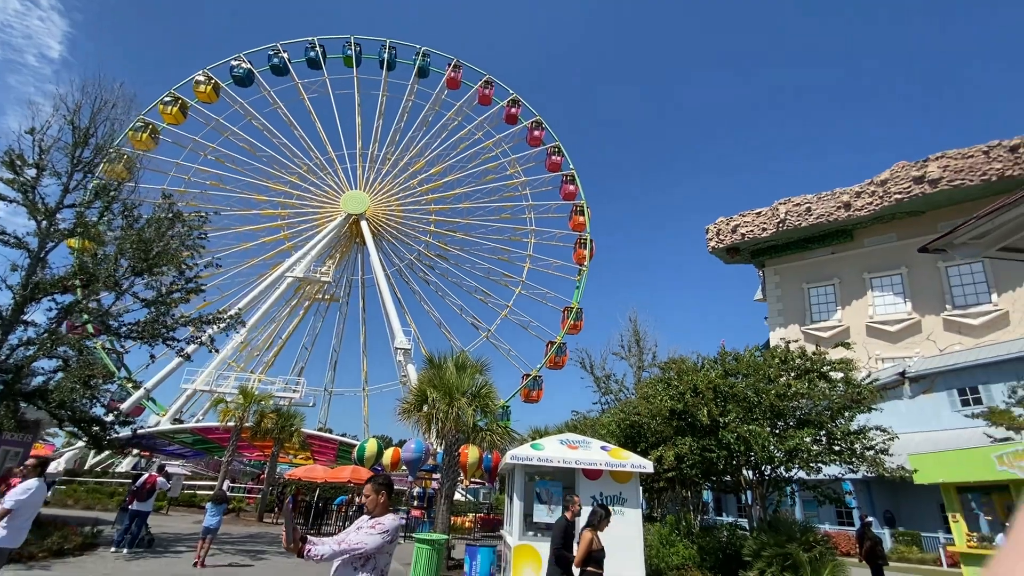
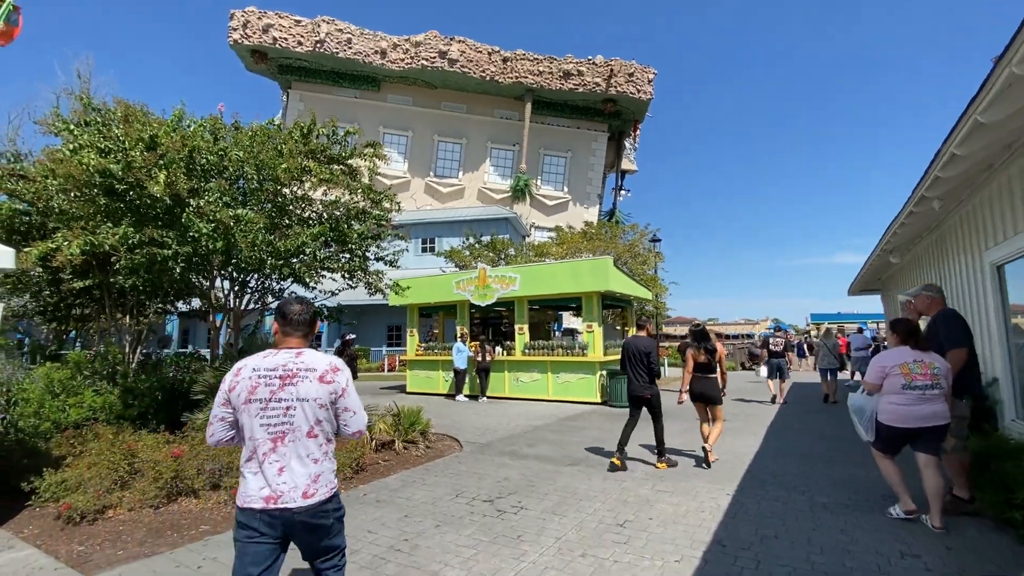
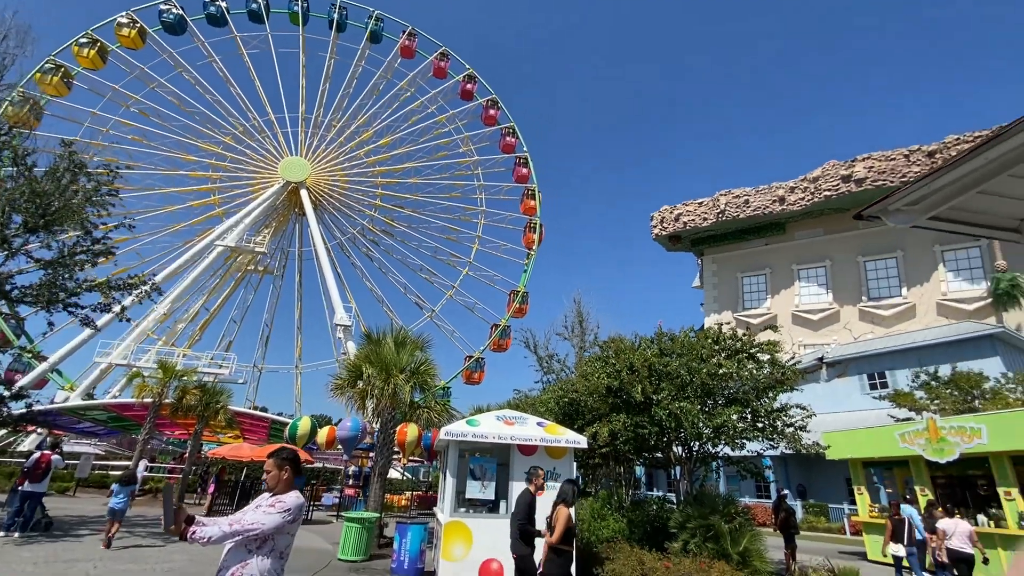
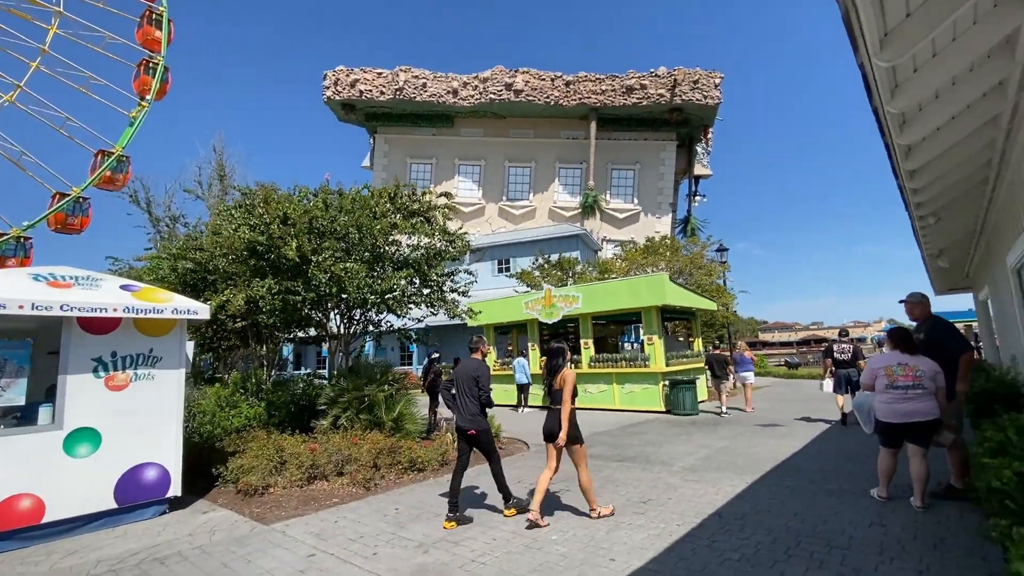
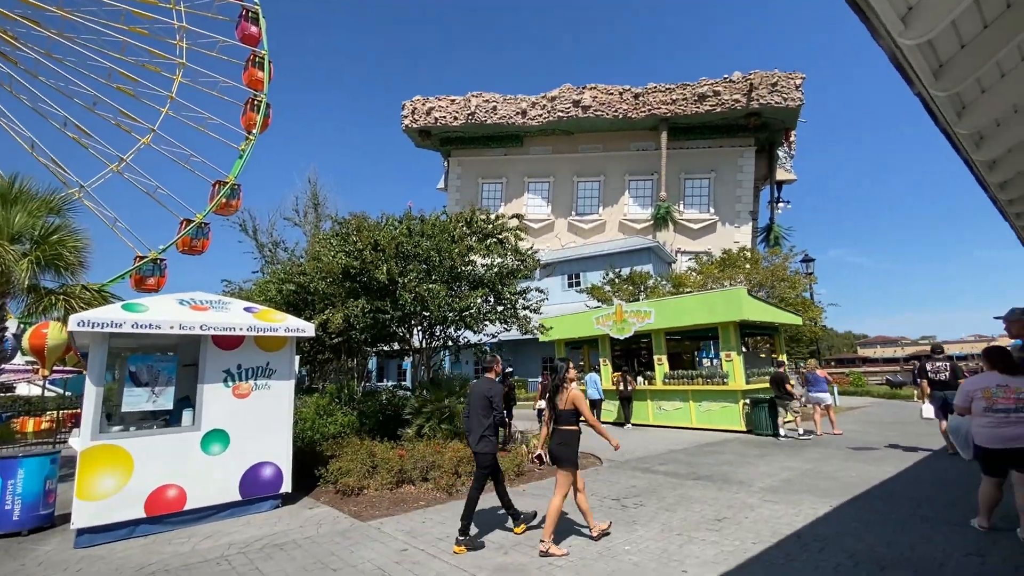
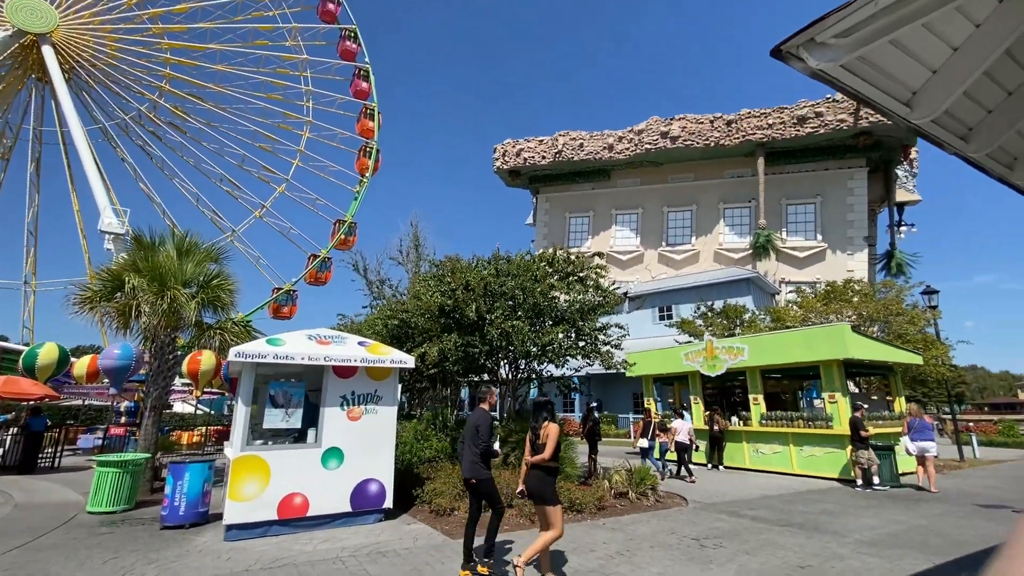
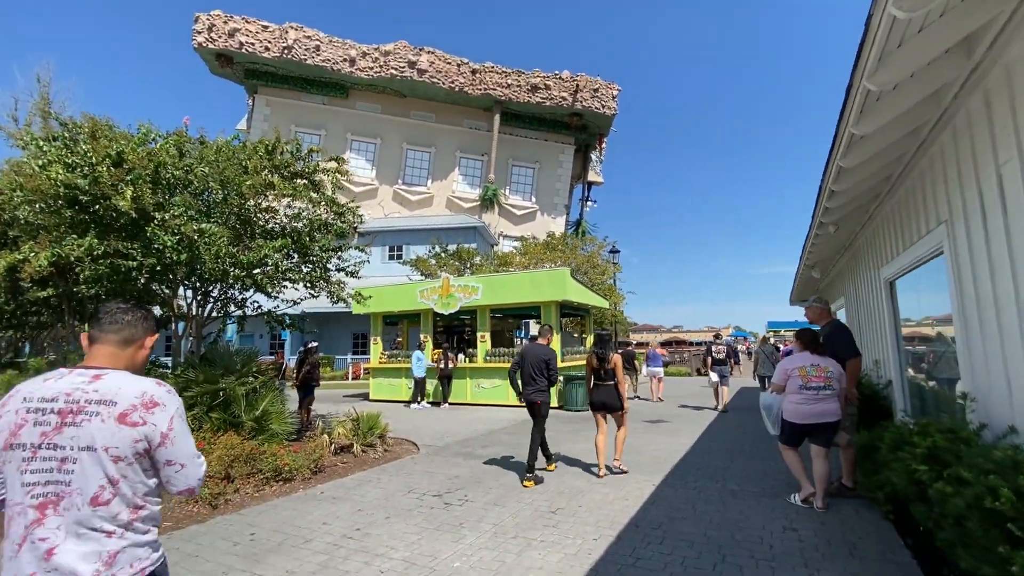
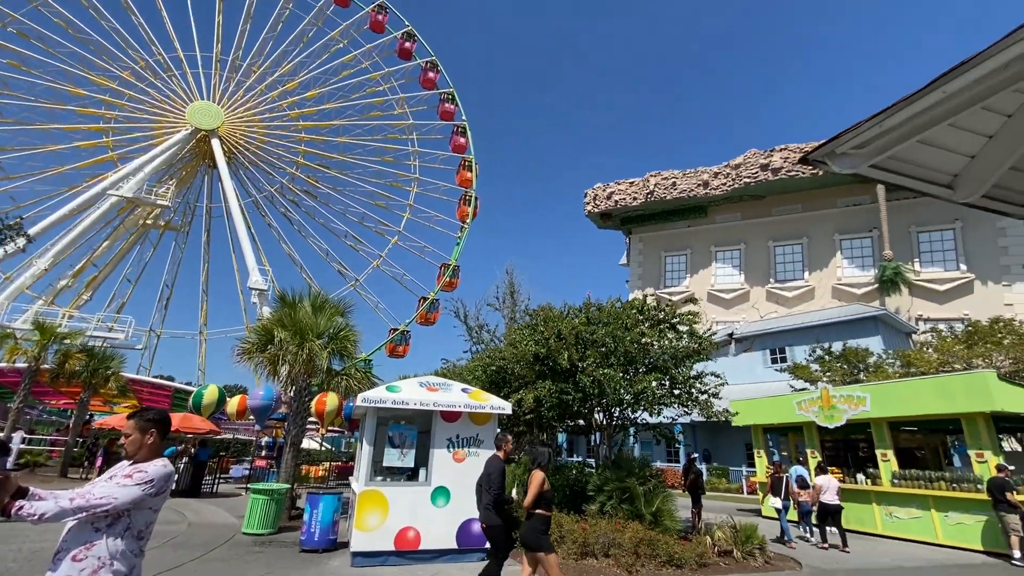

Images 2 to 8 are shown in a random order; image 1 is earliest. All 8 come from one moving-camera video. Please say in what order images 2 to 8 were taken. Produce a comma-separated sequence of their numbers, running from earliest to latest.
3, 8, 6, 5, 4, 7, 2
